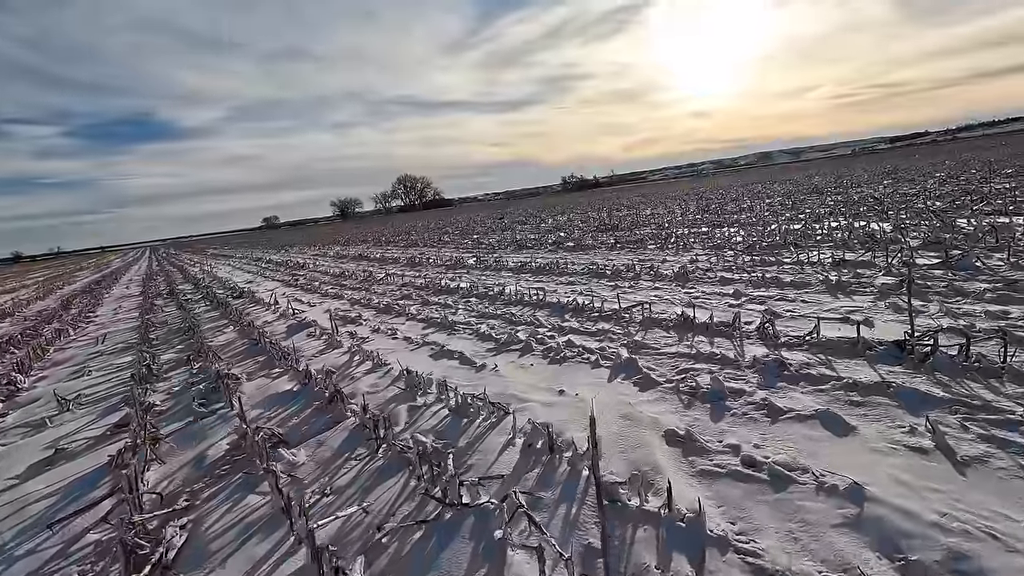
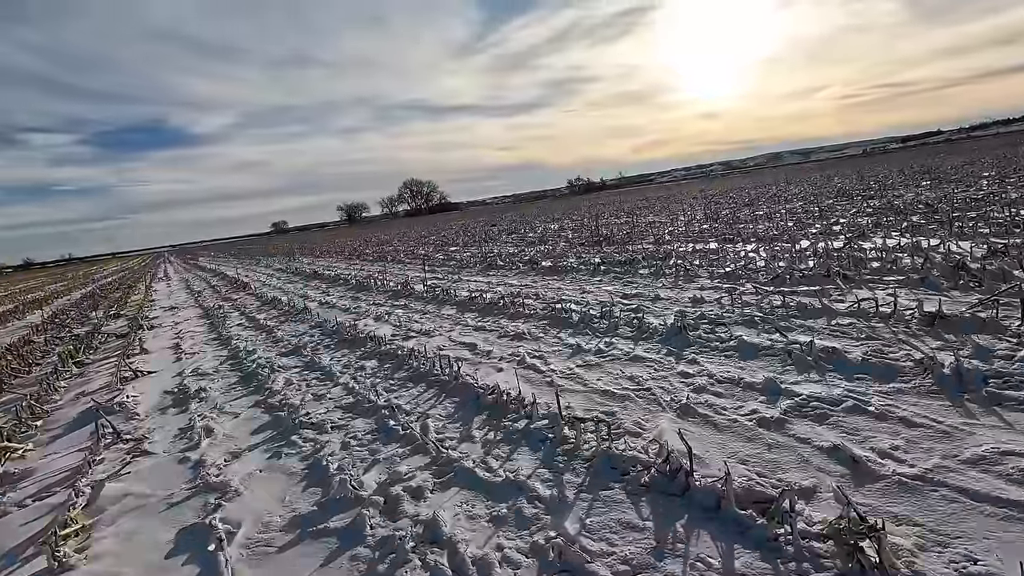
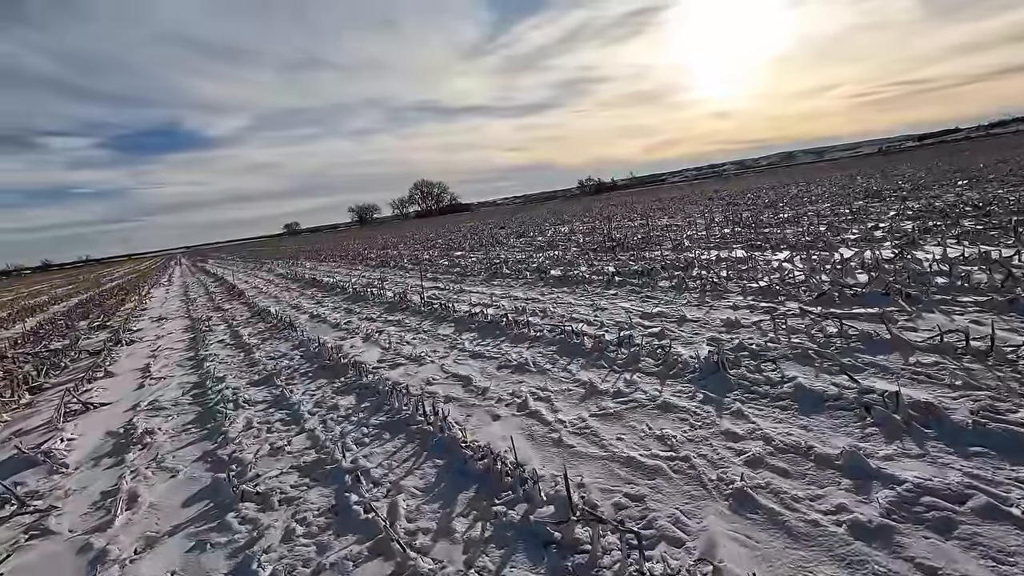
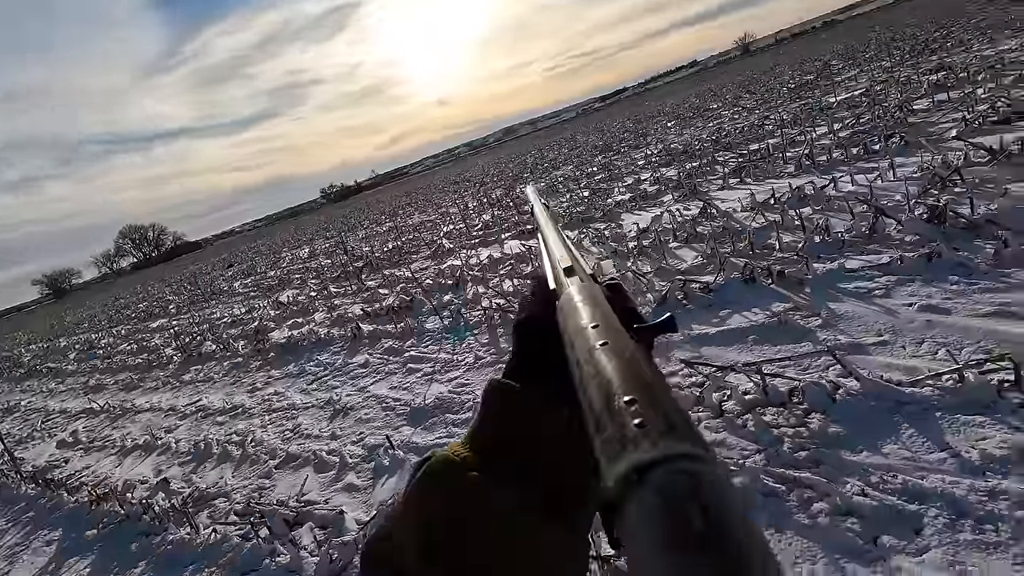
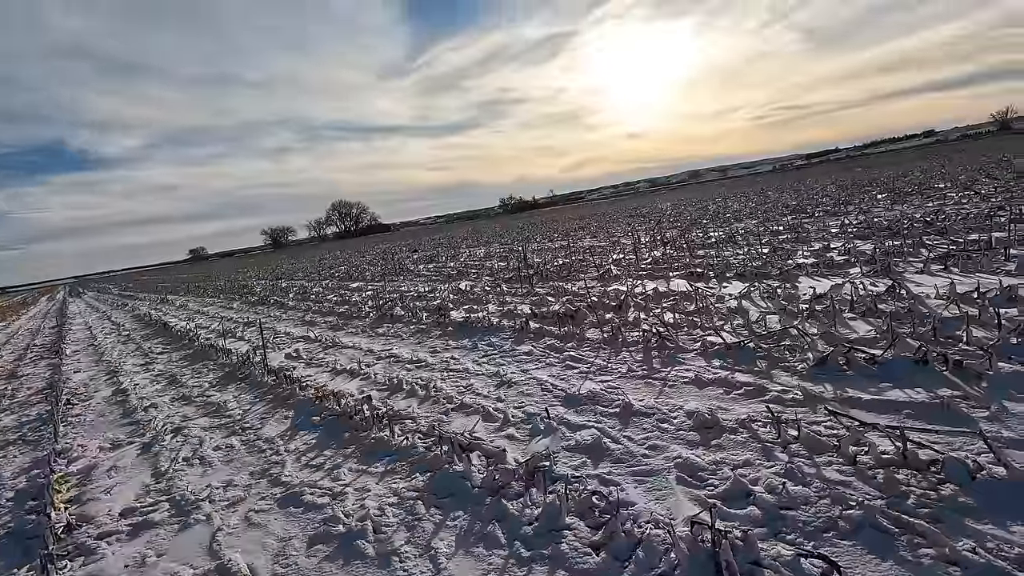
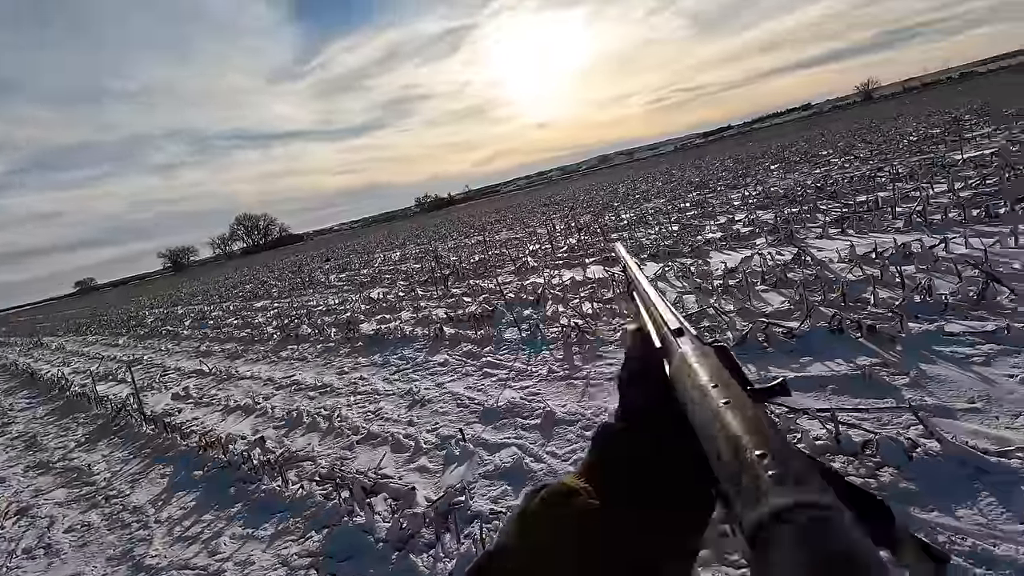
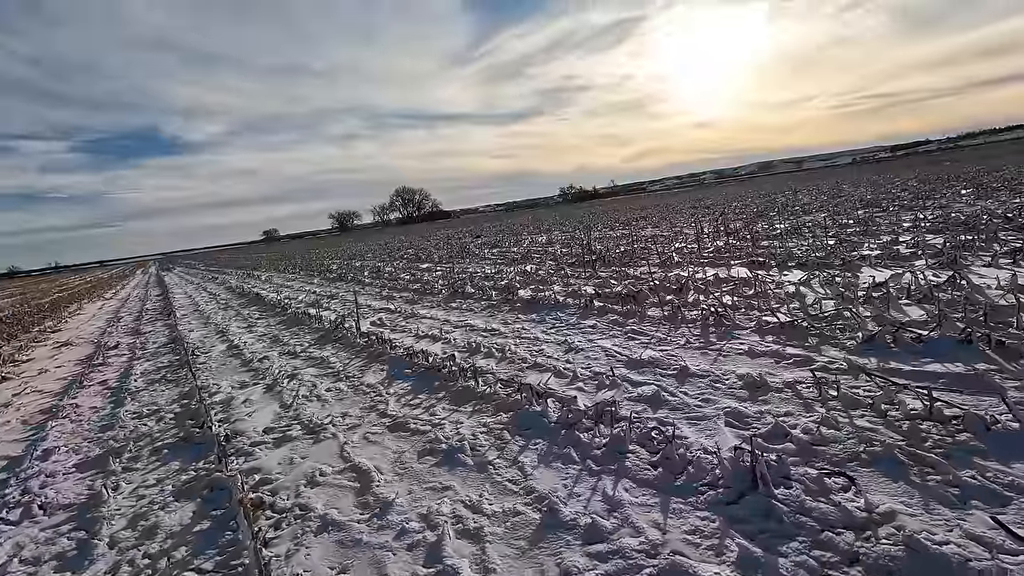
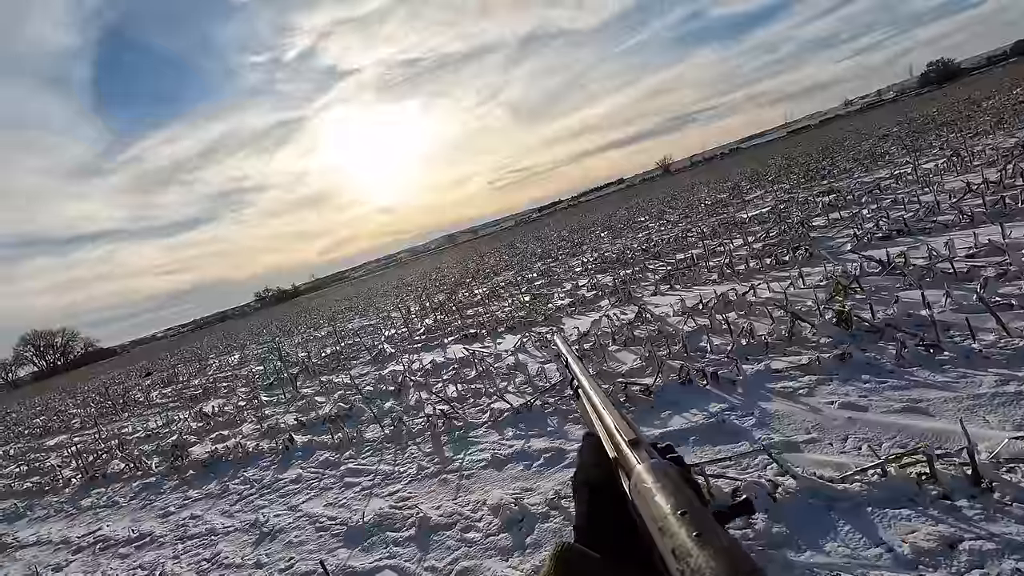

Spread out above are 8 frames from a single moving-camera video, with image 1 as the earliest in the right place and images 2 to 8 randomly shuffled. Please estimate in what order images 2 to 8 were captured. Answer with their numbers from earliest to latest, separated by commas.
2, 3, 7, 5, 6, 4, 8
